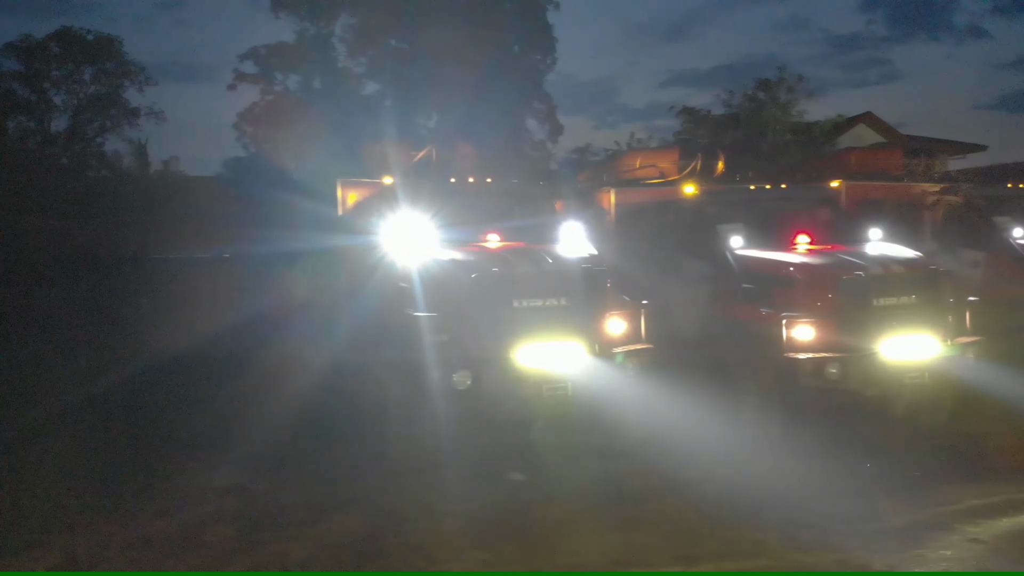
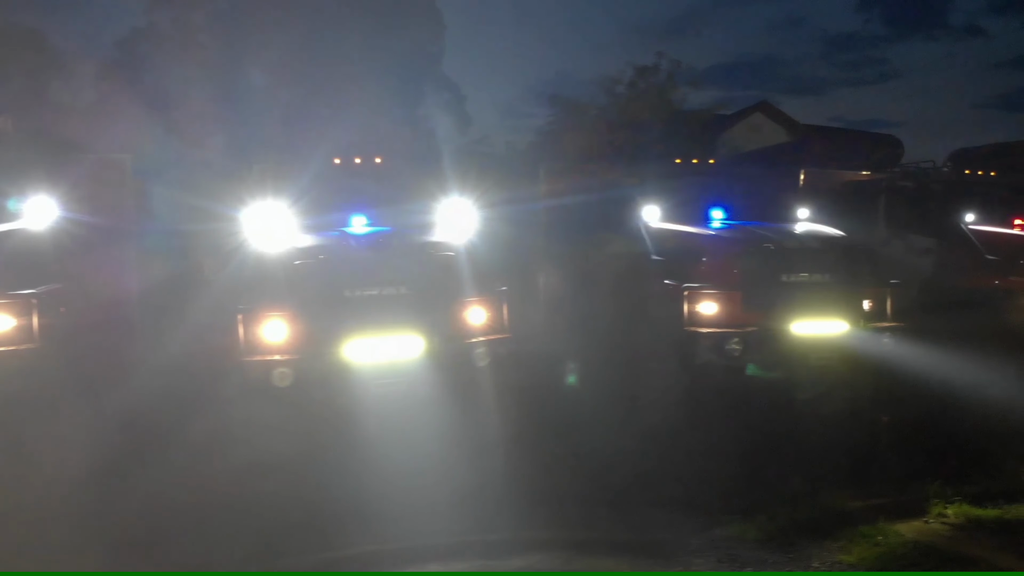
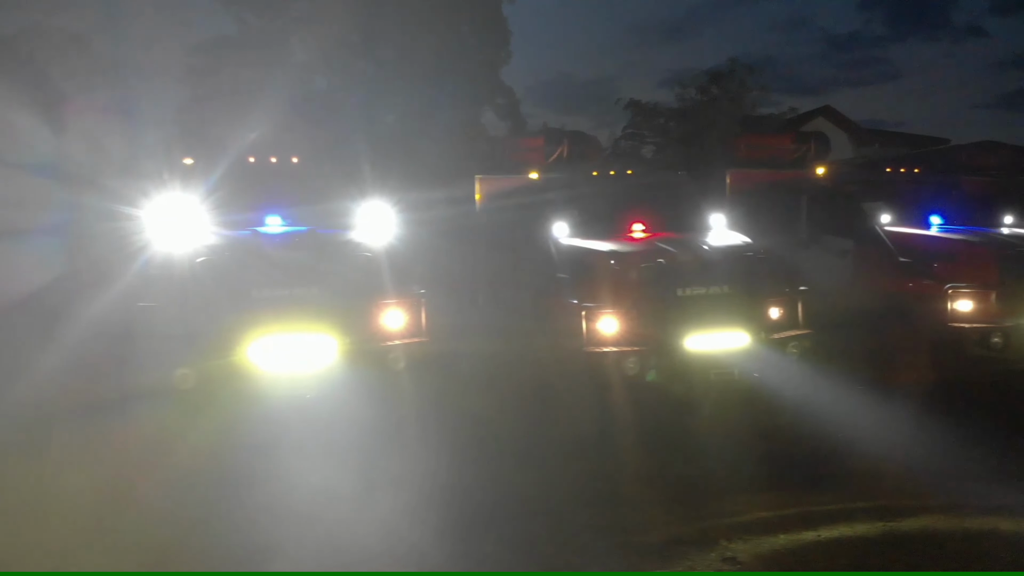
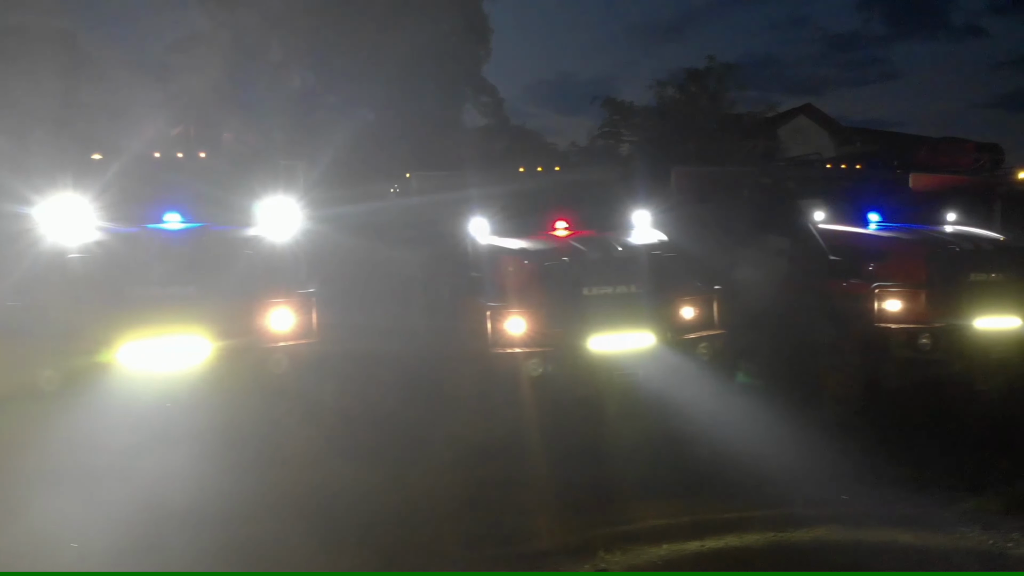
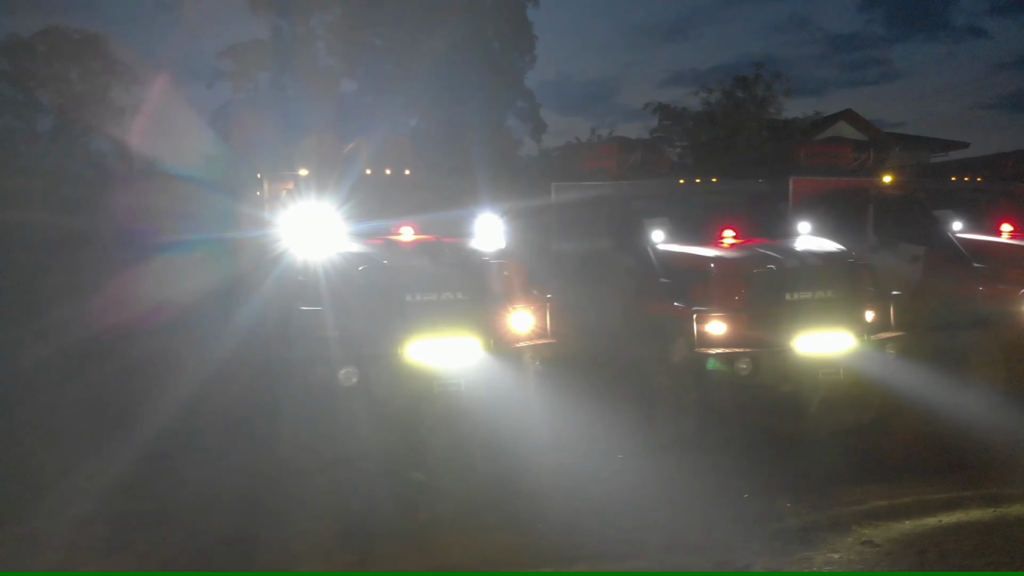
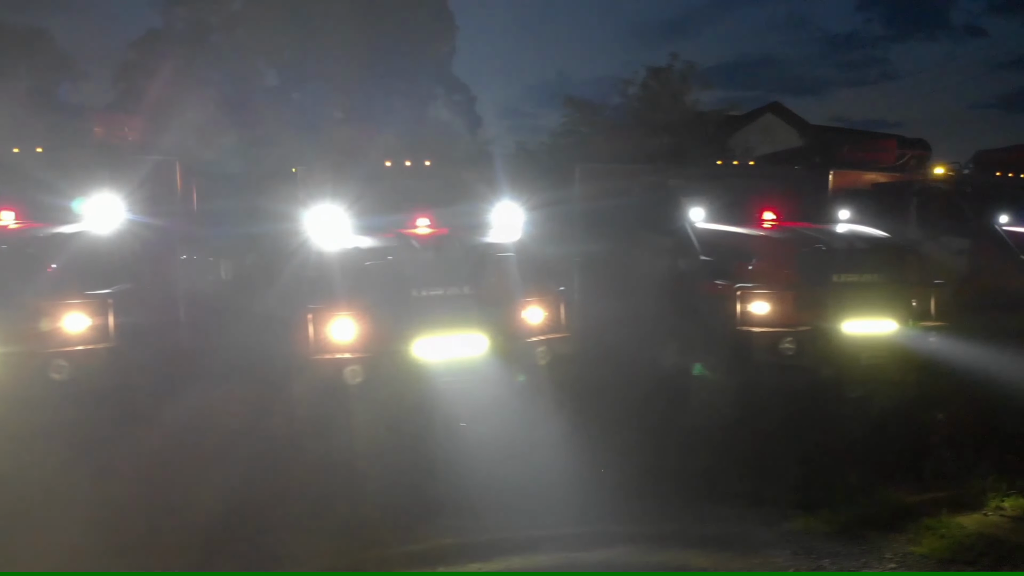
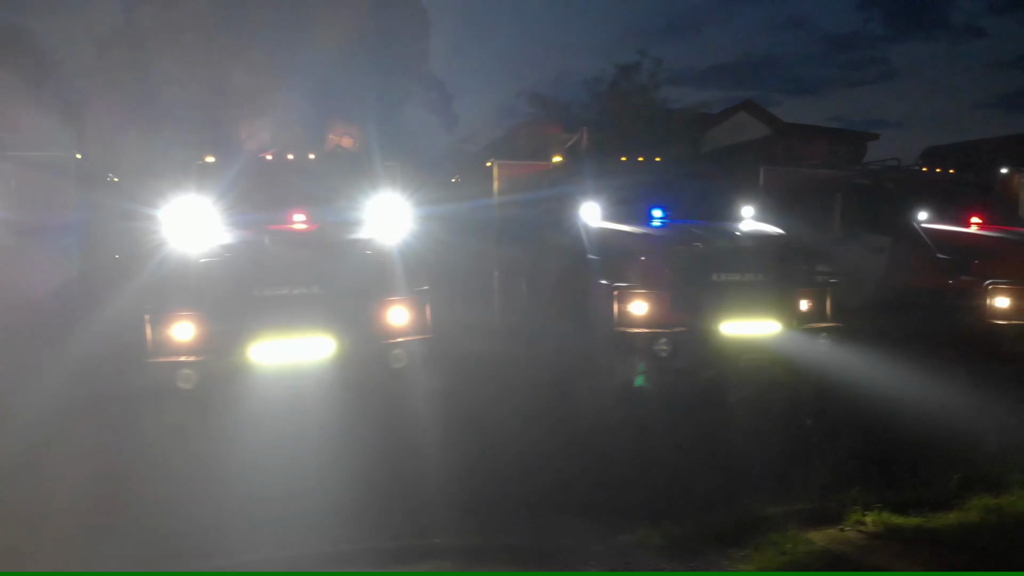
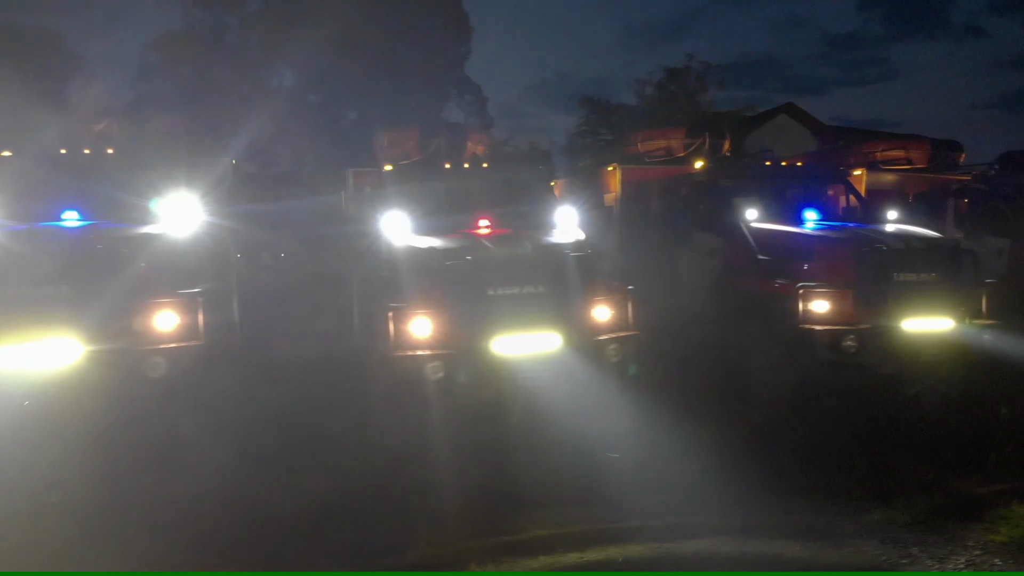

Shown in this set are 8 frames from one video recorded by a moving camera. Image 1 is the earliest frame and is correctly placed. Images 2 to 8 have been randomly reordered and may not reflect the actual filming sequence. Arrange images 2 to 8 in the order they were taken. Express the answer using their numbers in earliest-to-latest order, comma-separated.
5, 3, 4, 8, 6, 2, 7
